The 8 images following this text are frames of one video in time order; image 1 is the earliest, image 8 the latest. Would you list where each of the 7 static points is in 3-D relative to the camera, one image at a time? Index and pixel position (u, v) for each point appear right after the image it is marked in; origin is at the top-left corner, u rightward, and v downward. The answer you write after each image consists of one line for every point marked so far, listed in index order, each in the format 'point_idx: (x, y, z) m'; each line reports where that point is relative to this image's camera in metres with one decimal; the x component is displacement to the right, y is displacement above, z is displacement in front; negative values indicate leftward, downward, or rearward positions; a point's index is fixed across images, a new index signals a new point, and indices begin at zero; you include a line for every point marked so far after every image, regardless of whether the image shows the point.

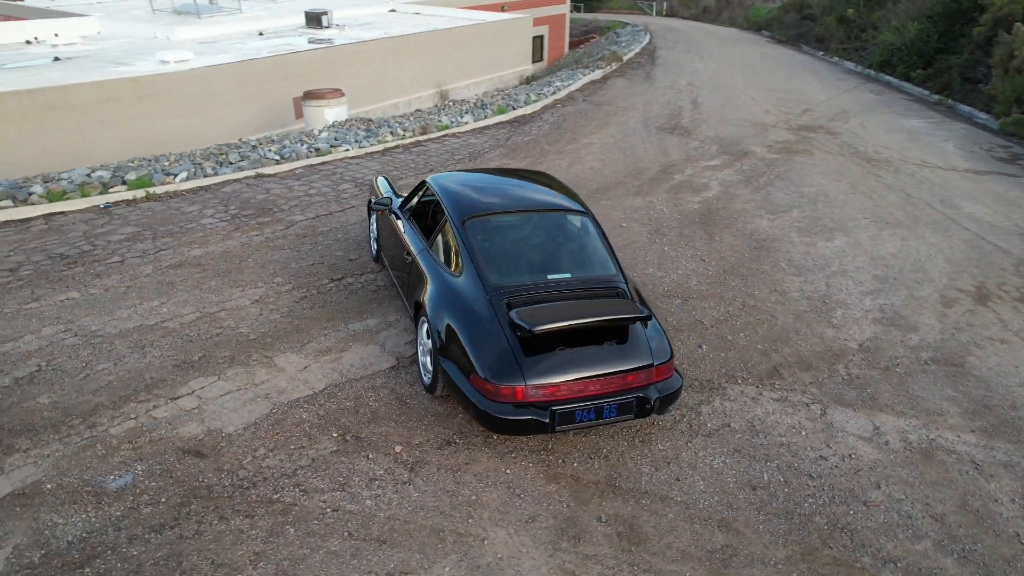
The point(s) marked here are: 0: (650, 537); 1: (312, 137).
0: (+0.8, -1.4, +3.7) m
1: (-3.6, +2.6, +11.1) m
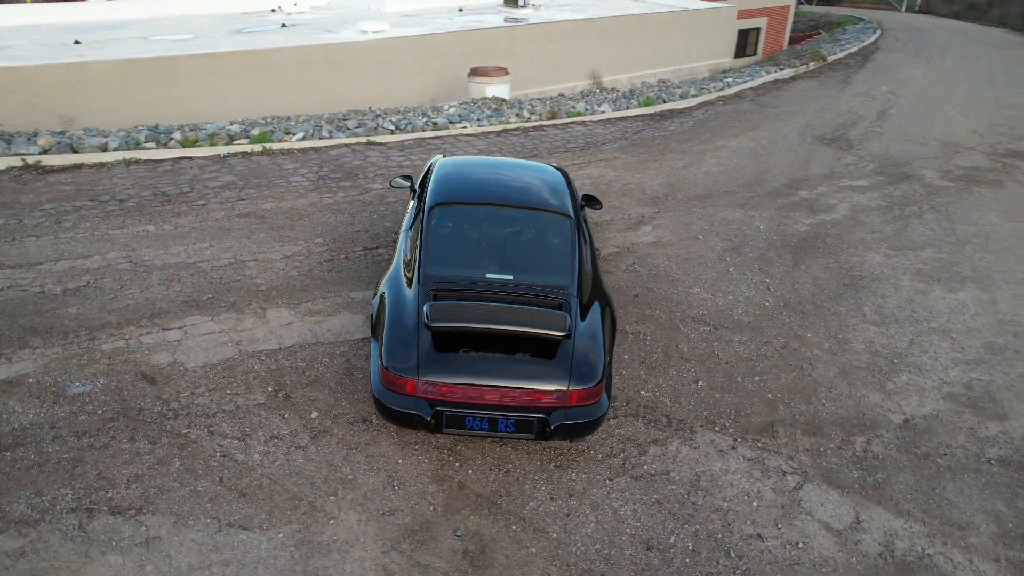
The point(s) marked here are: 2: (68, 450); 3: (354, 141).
0: (-0.1, -1.5, +3.4) m
1: (-1.4, +3.2, +11.6) m
2: (-2.7, -1.0, +3.8) m
3: (-2.5, +2.3, +10.0) m
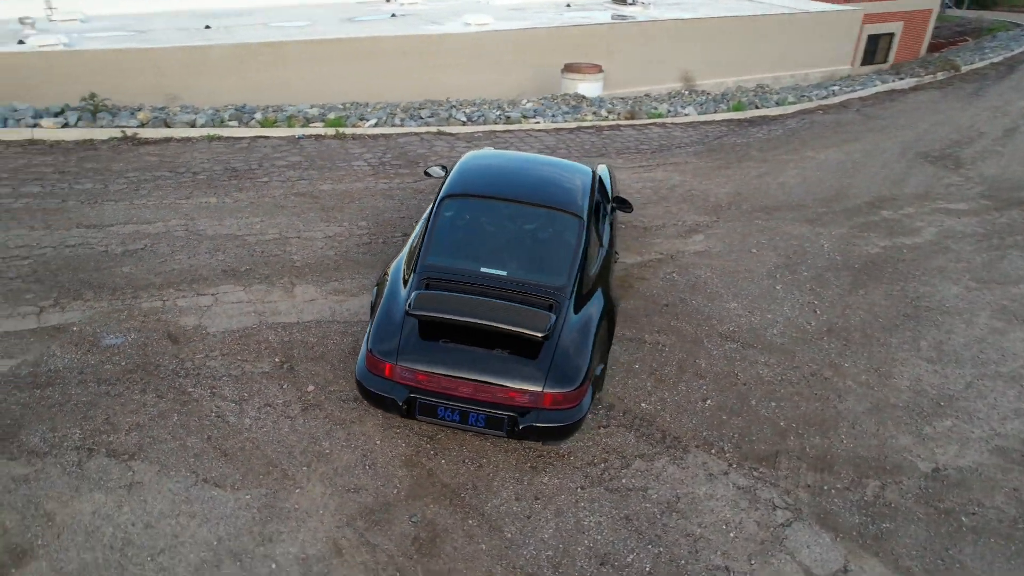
0: (-0.4, -1.5, +3.5) m
1: (0.0, +3.3, +11.7) m
2: (-2.8, -0.7, +4.2) m
3: (-1.4, +2.6, +10.3) m
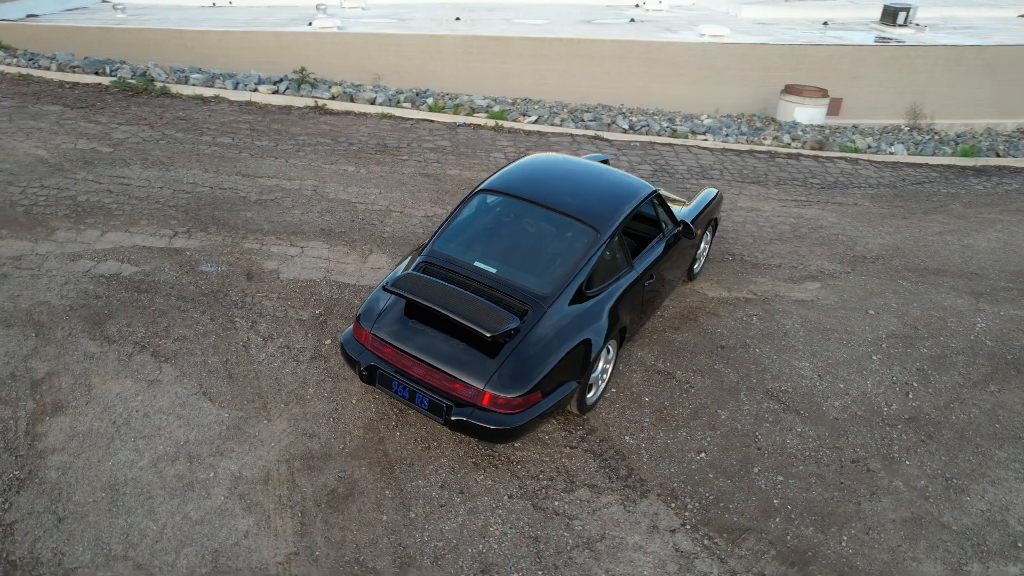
0: (-1.0, -1.3, +3.7) m
1: (+3.0, +3.0, +11.3) m
2: (-2.8, -0.1, +5.2) m
3: (+1.1, +2.5, +10.4) m
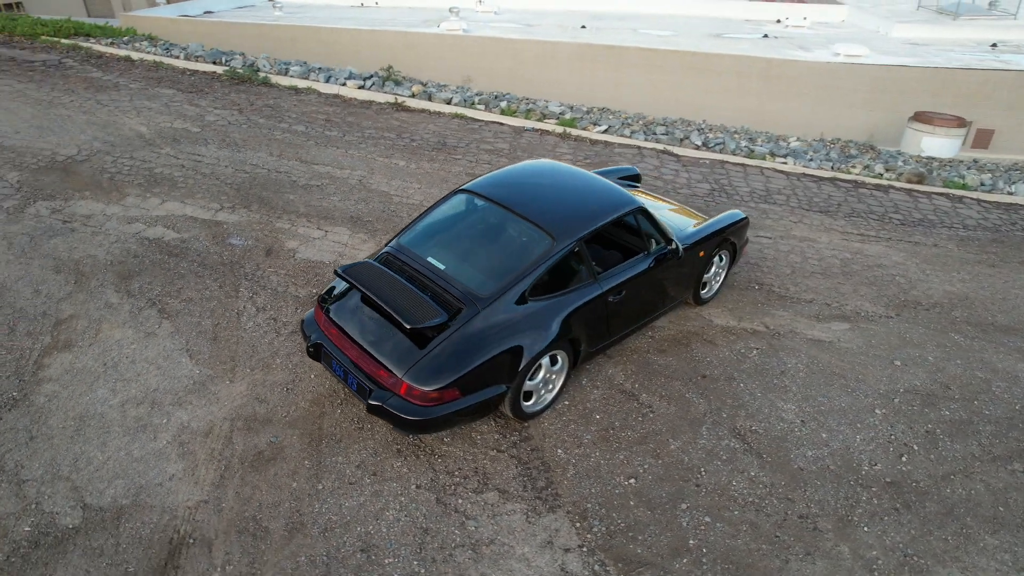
0: (-1.6, -1.2, +4.0) m
1: (+4.2, +2.5, +10.7) m
2: (-3.0, +0.2, +5.8) m
3: (+2.2, +2.3, +10.2) m
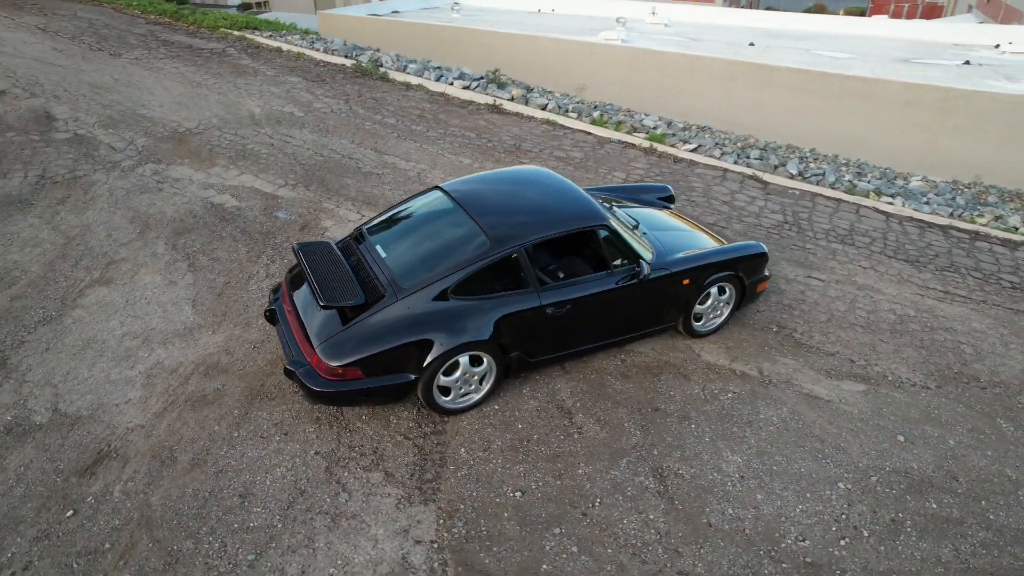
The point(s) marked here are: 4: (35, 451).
0: (-2.3, -0.9, +4.6) m
1: (+5.4, +1.7, +9.6) m
2: (-3.0, +0.6, +6.6) m
3: (+3.4, +1.8, +9.5) m
4: (-3.1, -1.1, +4.2) m
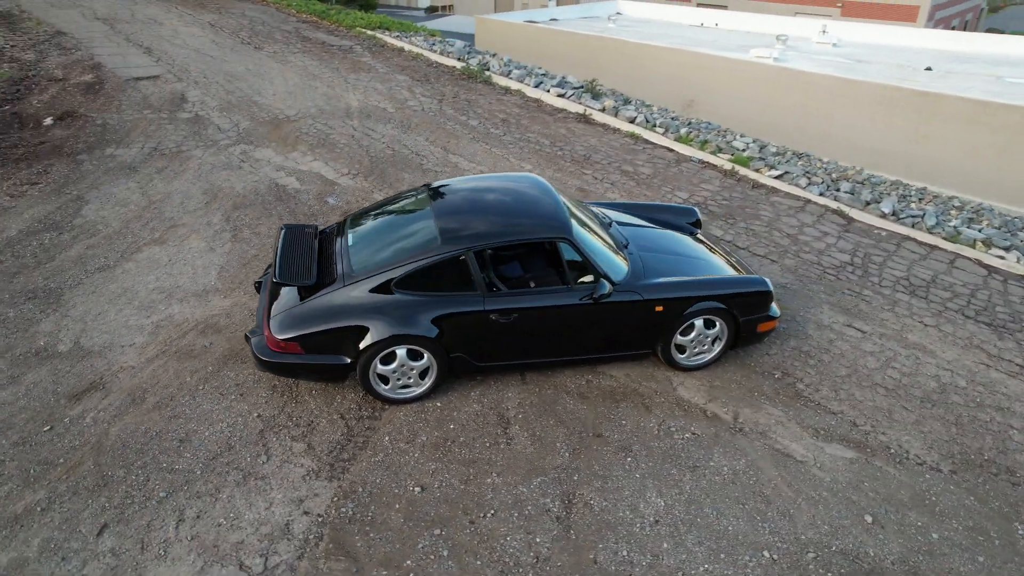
0: (-2.7, -0.6, +5.2) m
1: (+6.2, +0.8, +8.2) m
2: (-2.7, +0.9, +7.3) m
3: (+4.2, +1.2, +8.7) m
4: (-3.7, -0.7, +5.0) m
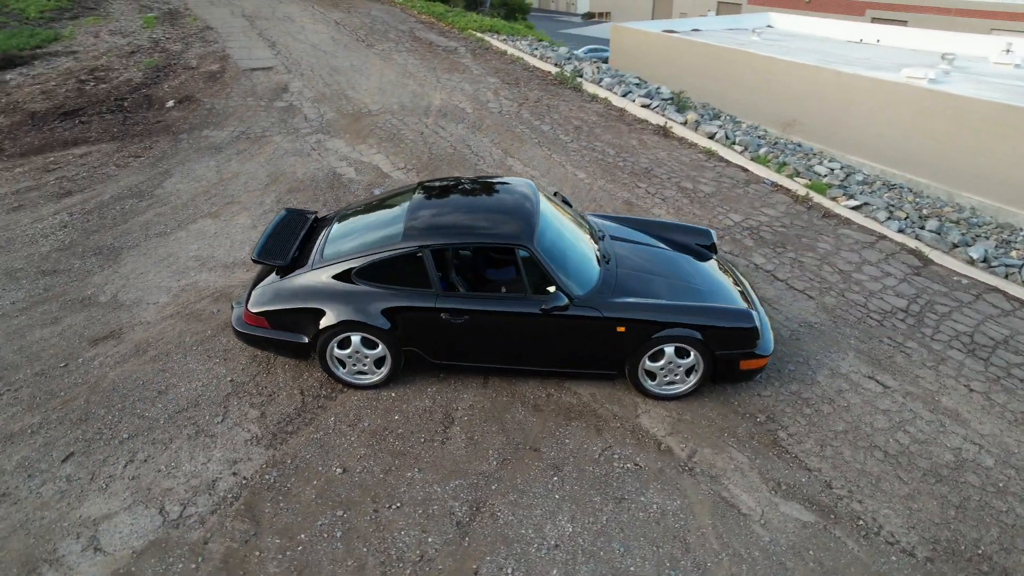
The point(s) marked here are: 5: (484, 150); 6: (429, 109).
0: (-2.9, -0.3, +5.7) m
1: (+6.5, +0.1, +6.9) m
2: (-2.3, +1.1, +7.9) m
3: (+4.7, +0.6, +7.8) m
4: (-3.9, -0.3, +5.8) m
5: (-0.4, +2.1, +9.5) m
6: (-1.4, +3.1, +10.8) m
